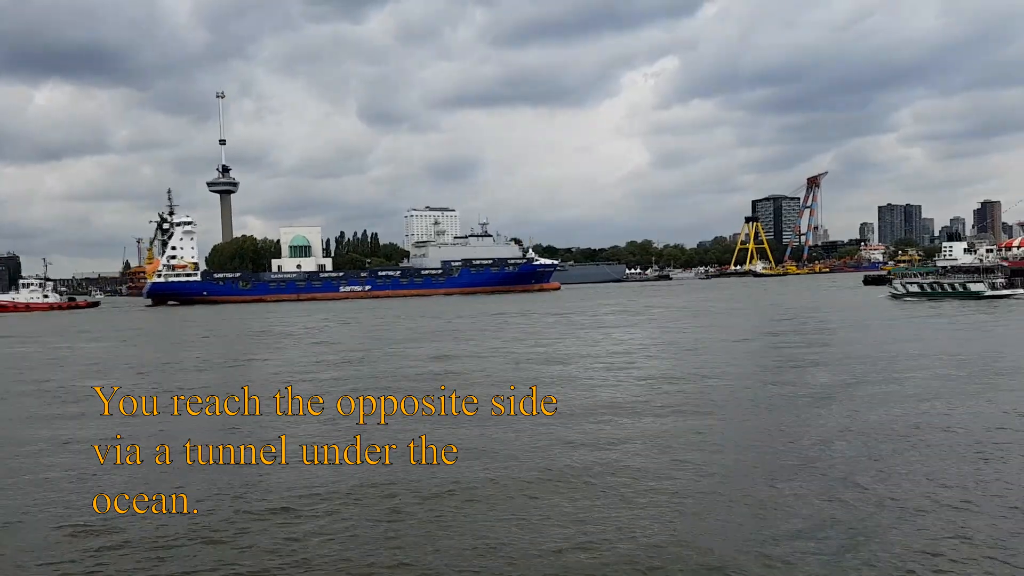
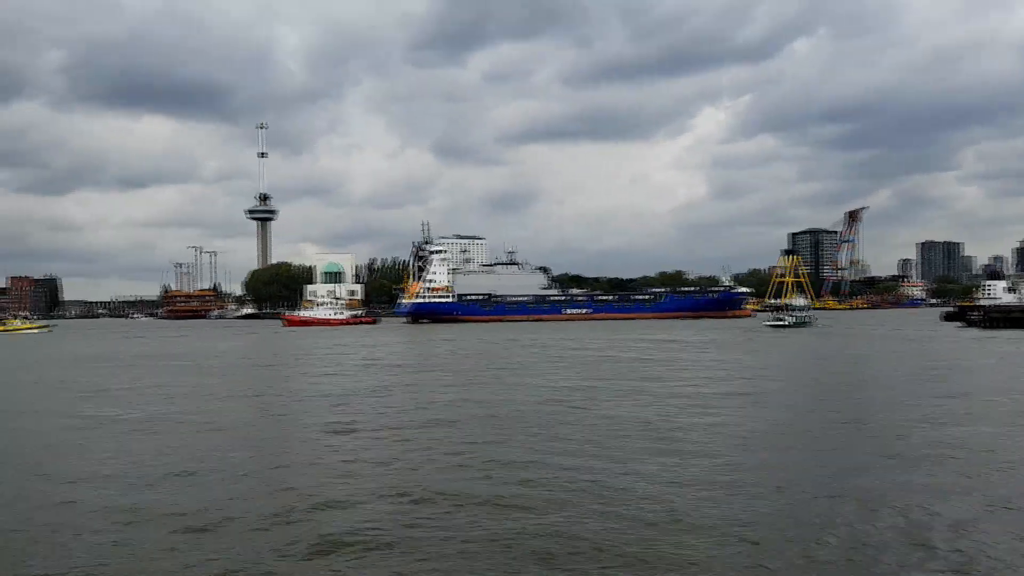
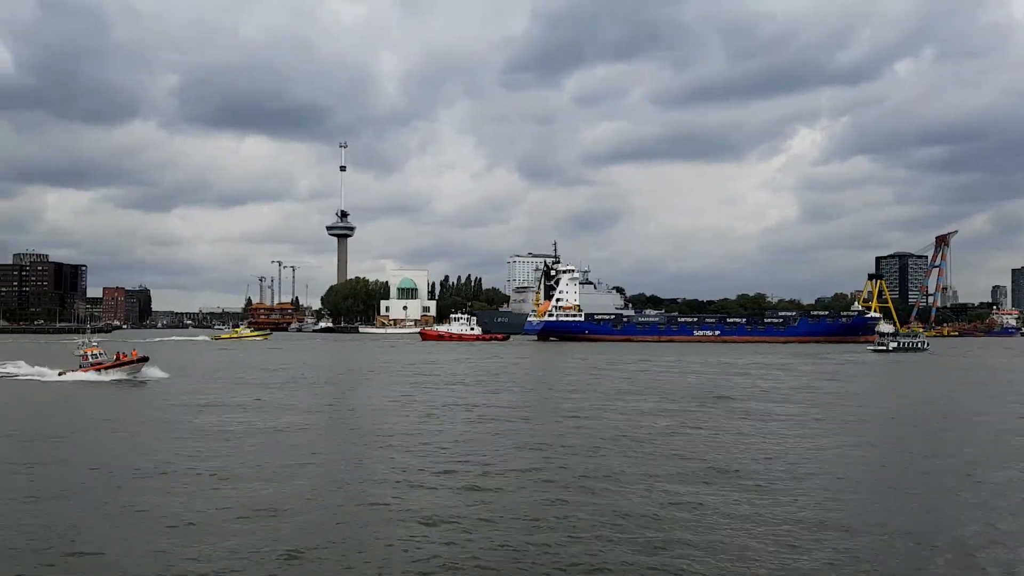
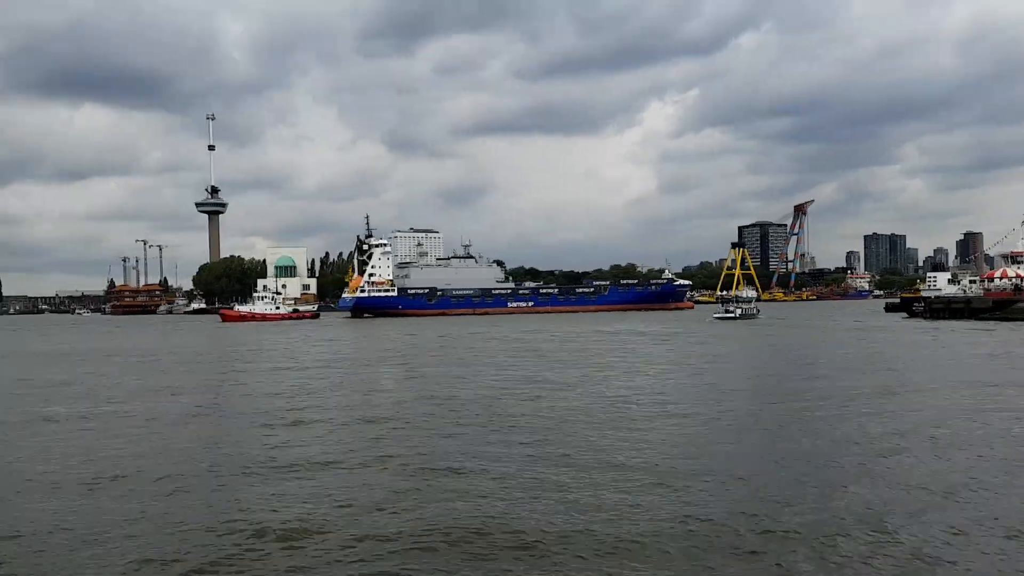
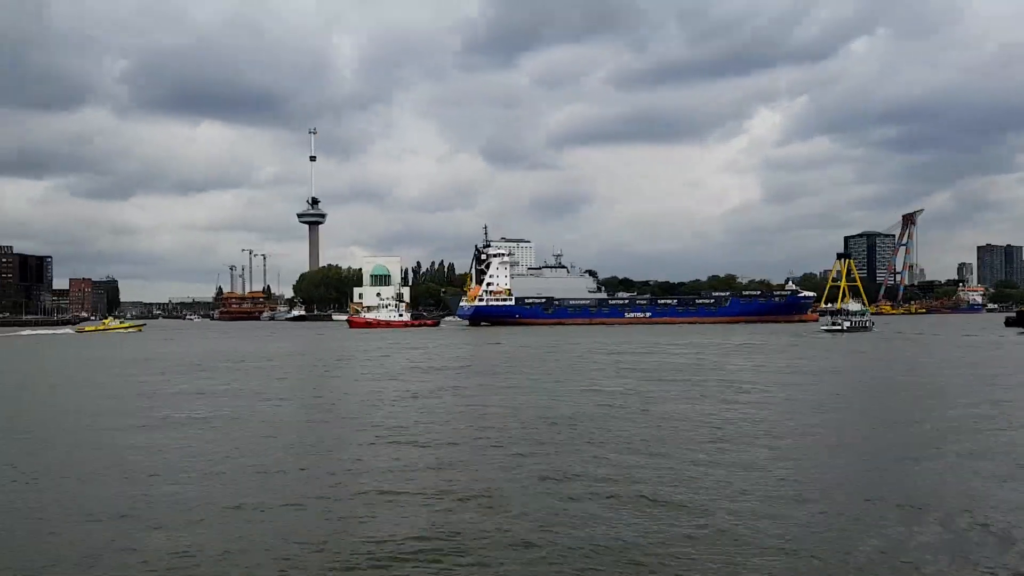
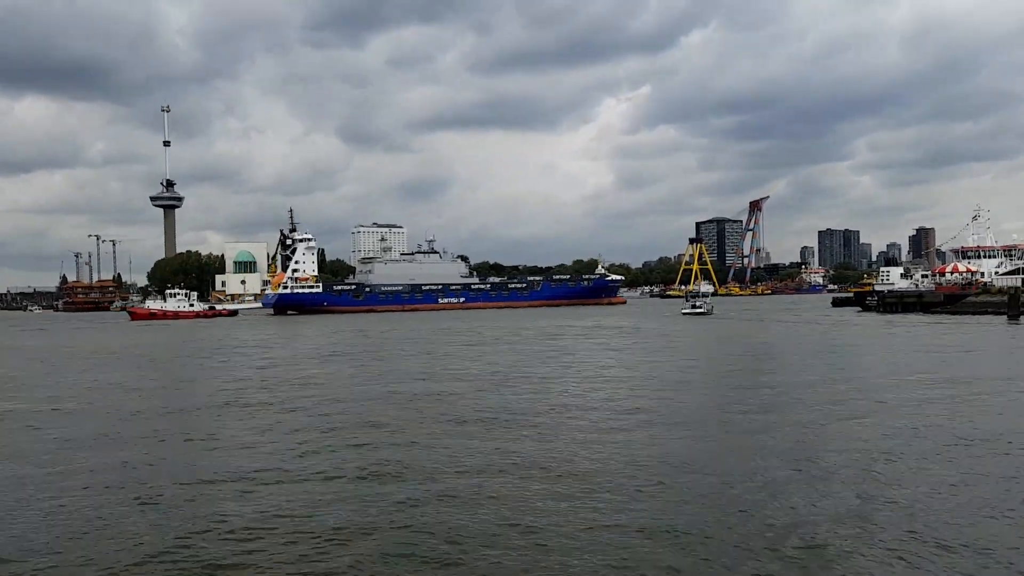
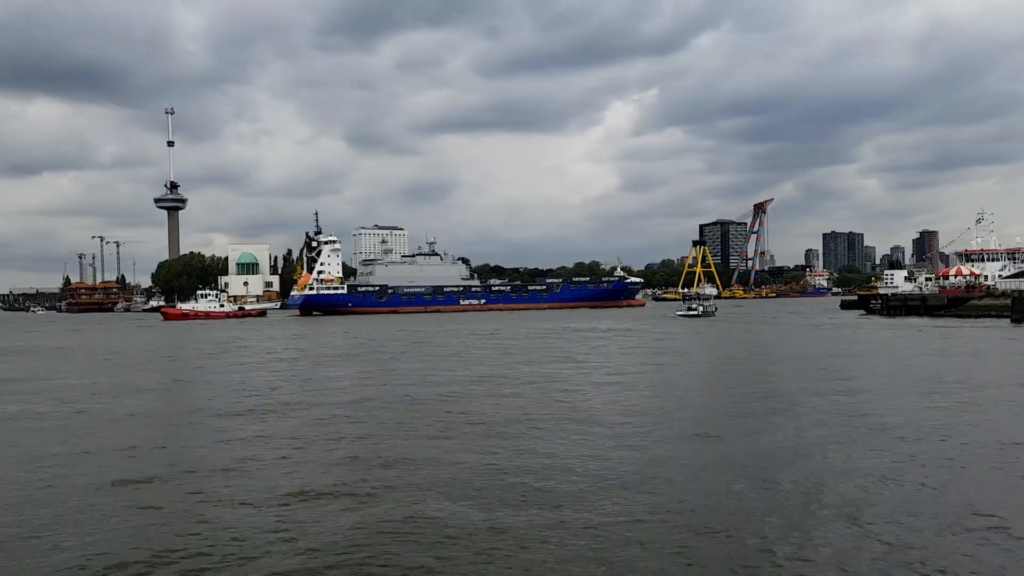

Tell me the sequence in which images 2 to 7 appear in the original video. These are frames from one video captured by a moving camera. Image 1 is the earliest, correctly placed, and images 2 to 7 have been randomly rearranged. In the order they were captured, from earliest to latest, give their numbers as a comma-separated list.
6, 7, 4, 2, 5, 3
